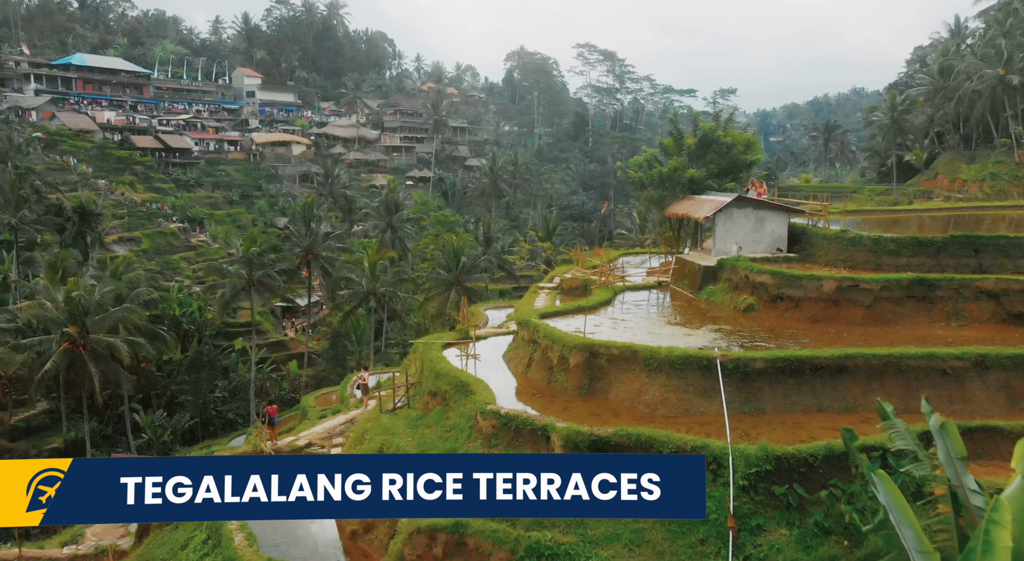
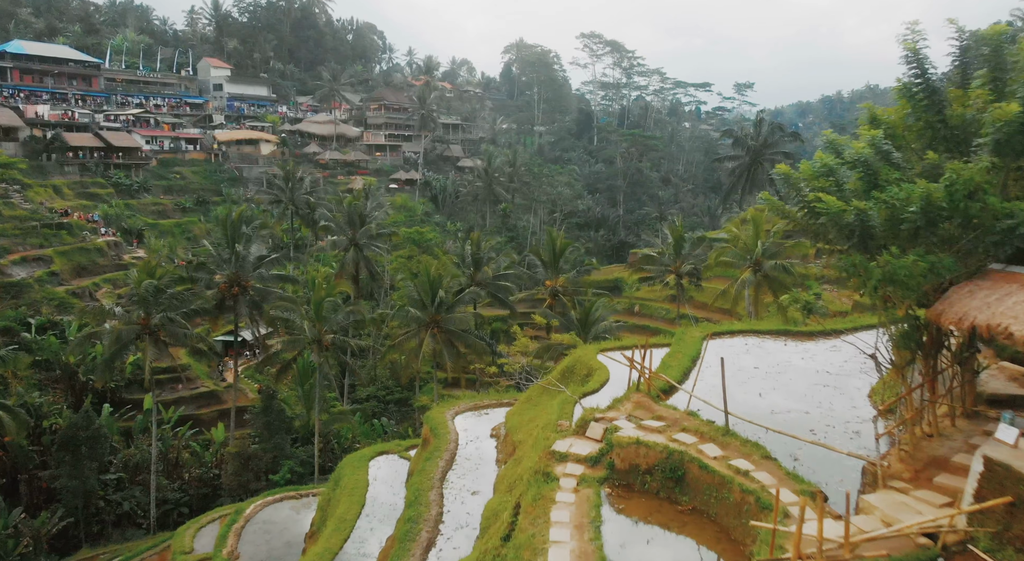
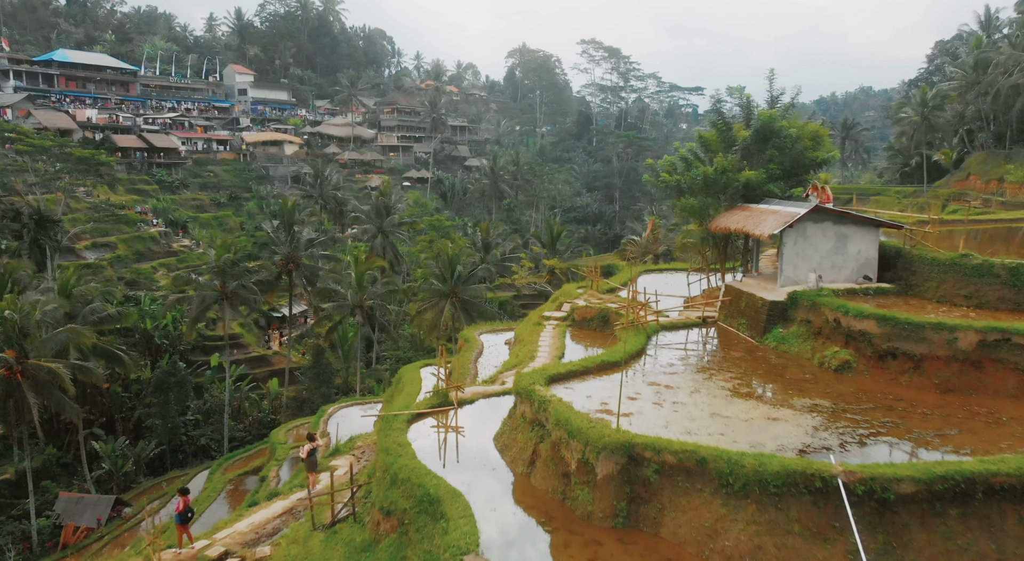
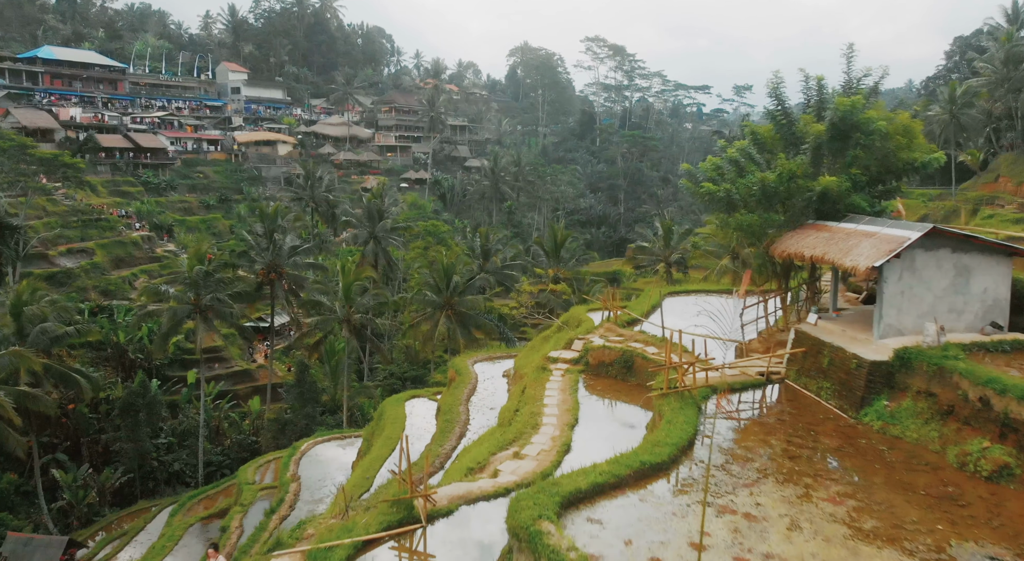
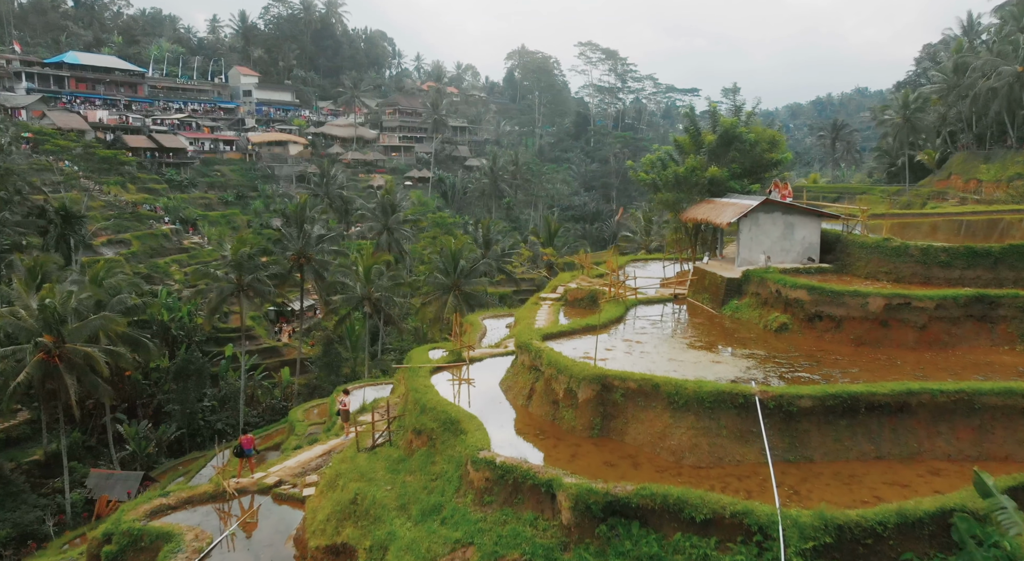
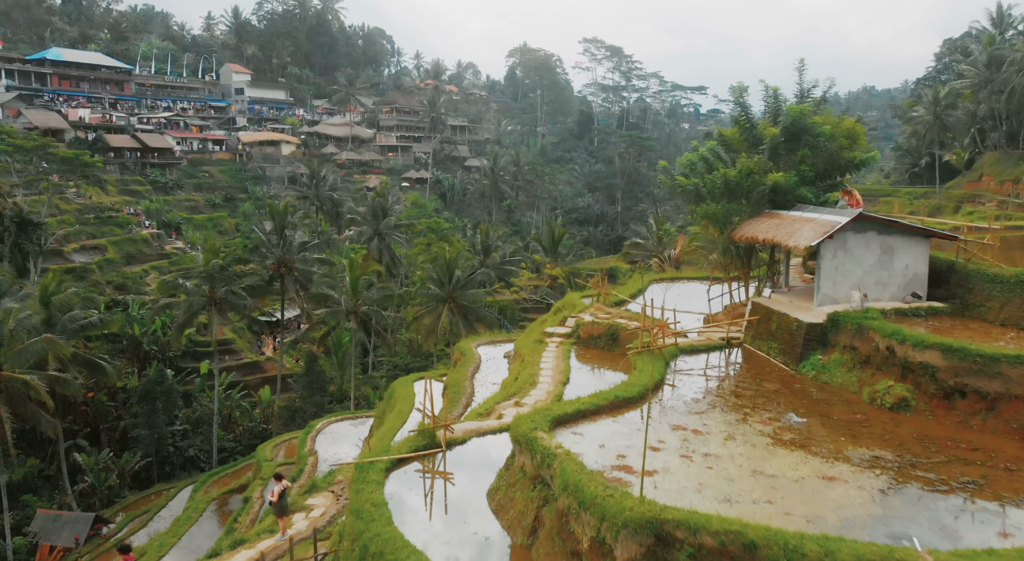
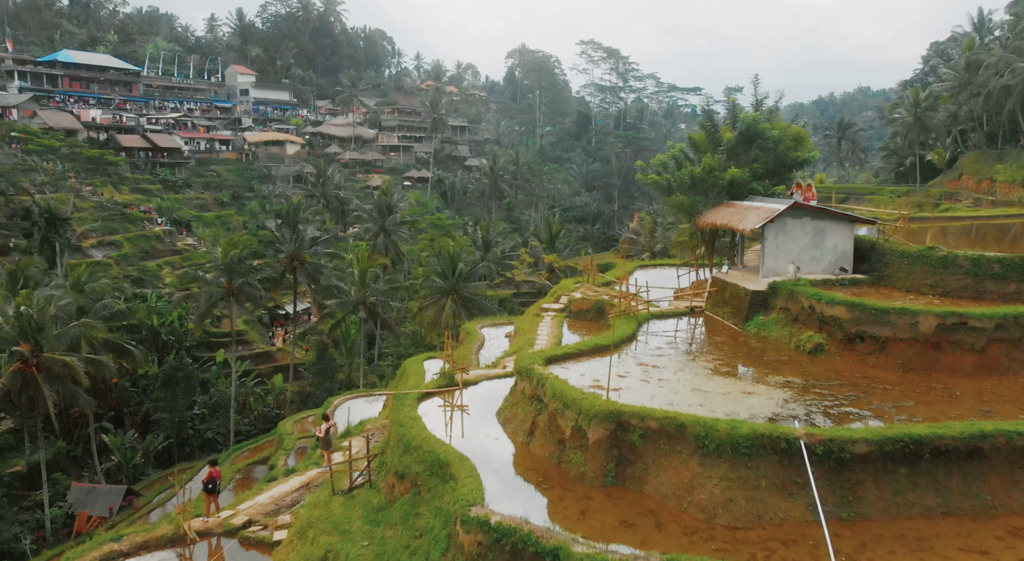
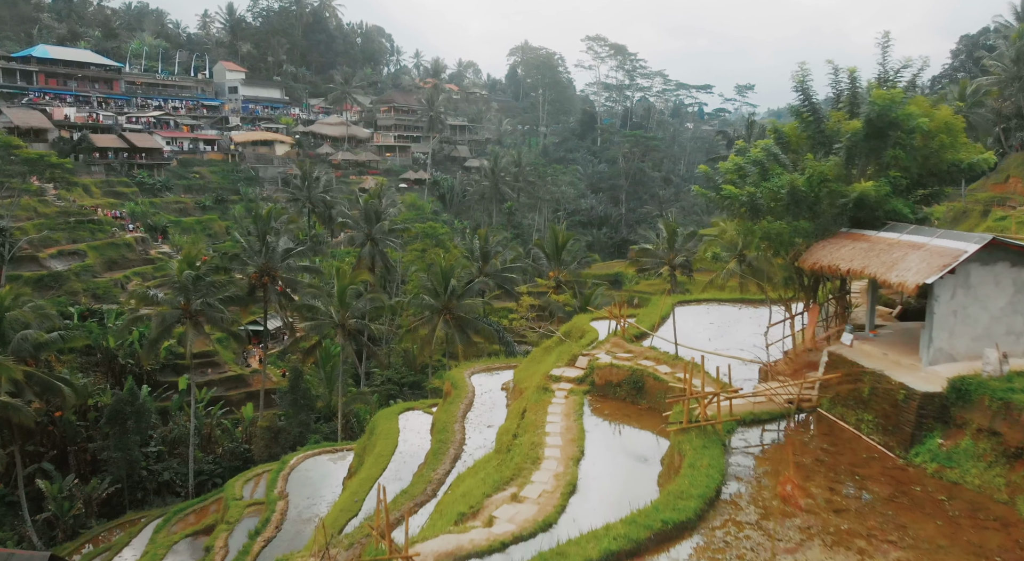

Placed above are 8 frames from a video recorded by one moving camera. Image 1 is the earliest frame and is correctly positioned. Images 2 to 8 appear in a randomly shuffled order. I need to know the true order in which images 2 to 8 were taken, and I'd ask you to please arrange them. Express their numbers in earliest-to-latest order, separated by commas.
5, 7, 3, 6, 4, 8, 2
